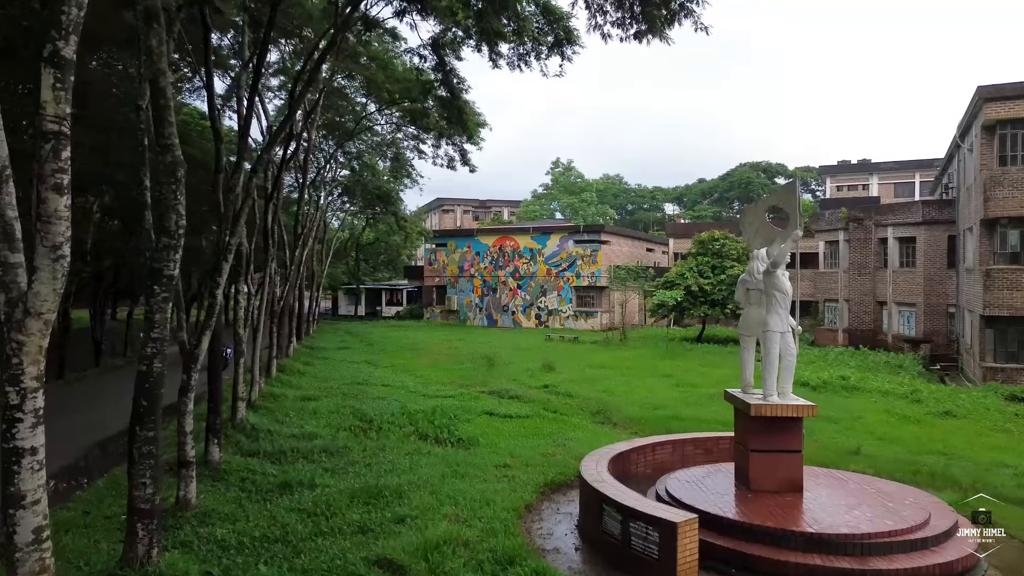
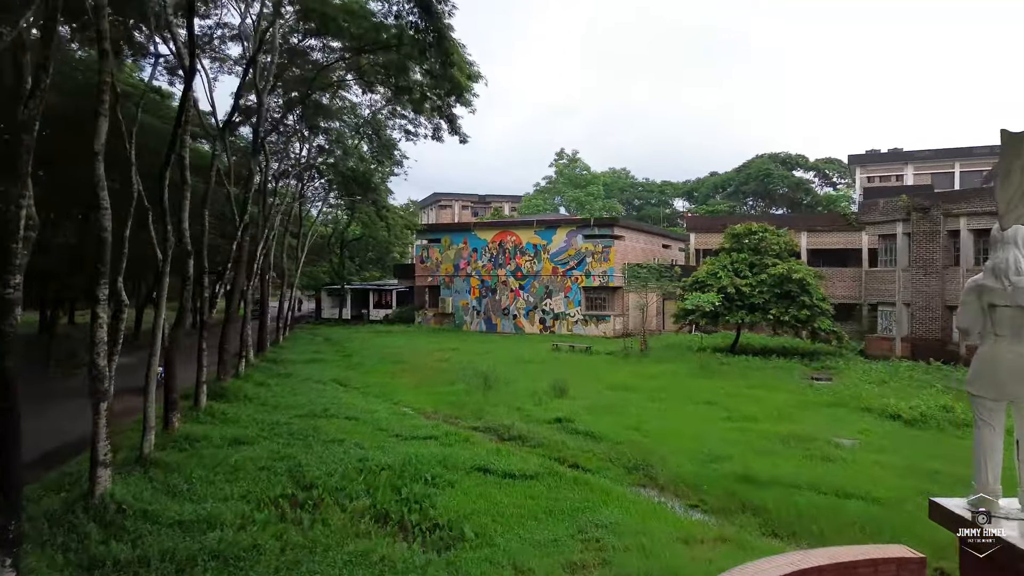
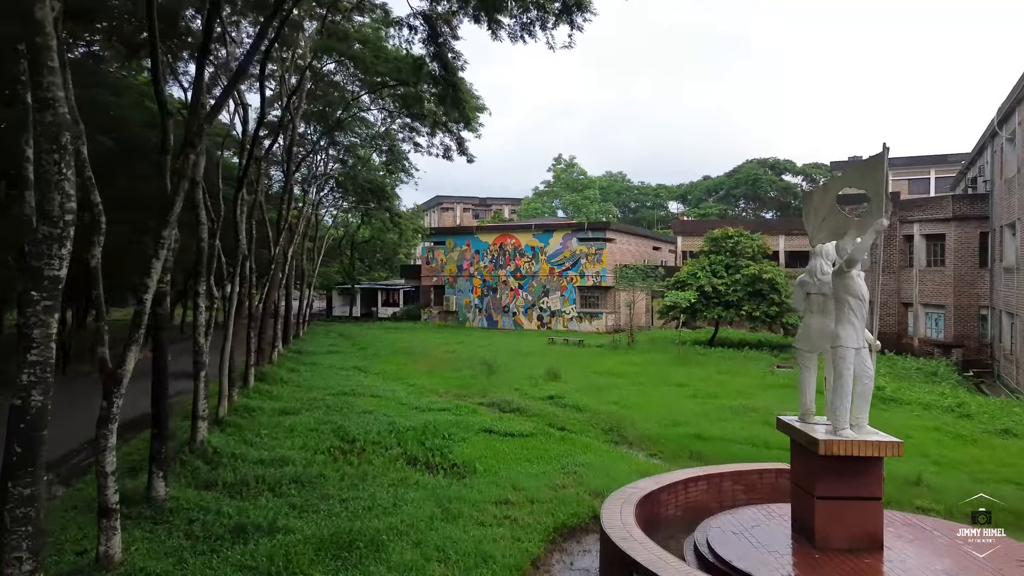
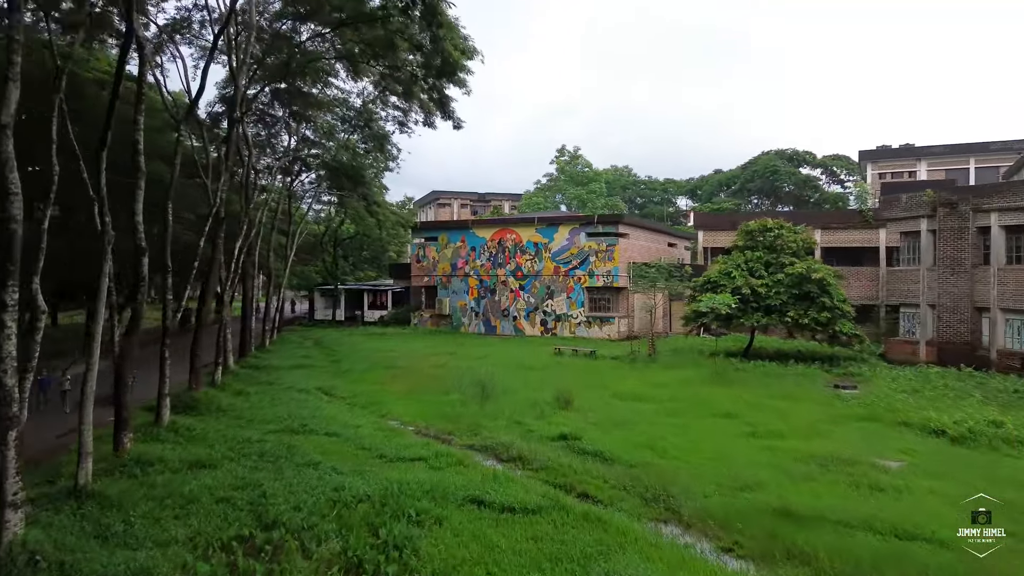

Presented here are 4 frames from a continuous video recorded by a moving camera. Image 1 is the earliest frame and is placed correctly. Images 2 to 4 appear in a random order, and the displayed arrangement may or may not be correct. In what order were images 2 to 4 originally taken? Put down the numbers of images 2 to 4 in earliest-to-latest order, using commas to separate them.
3, 2, 4
